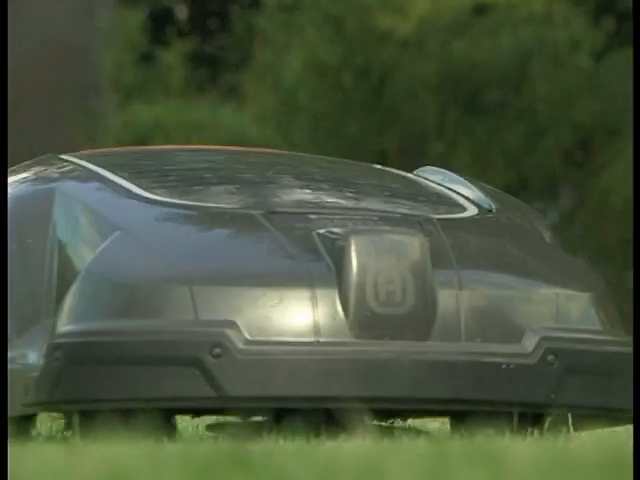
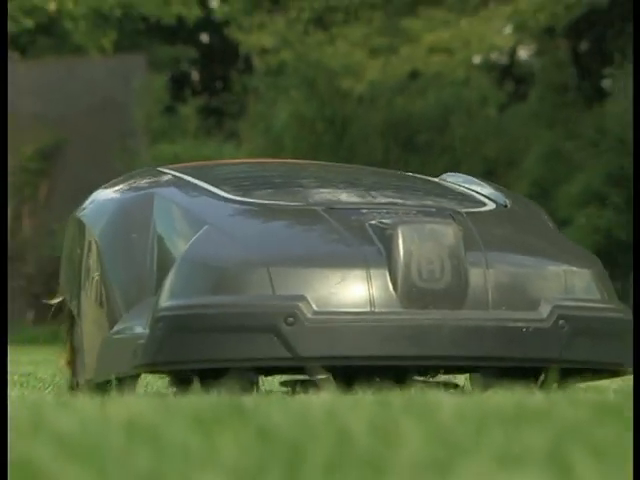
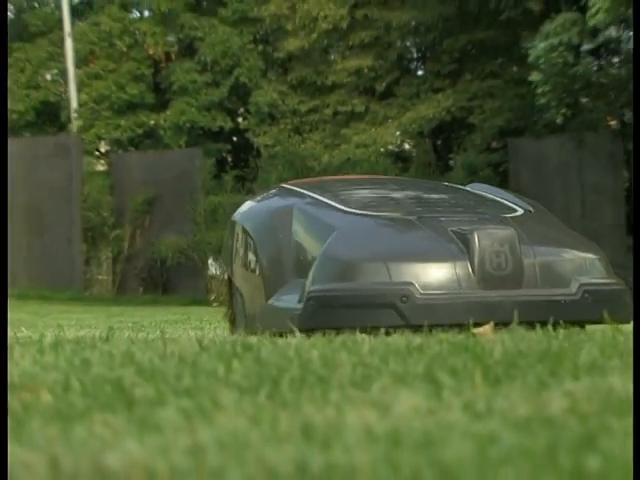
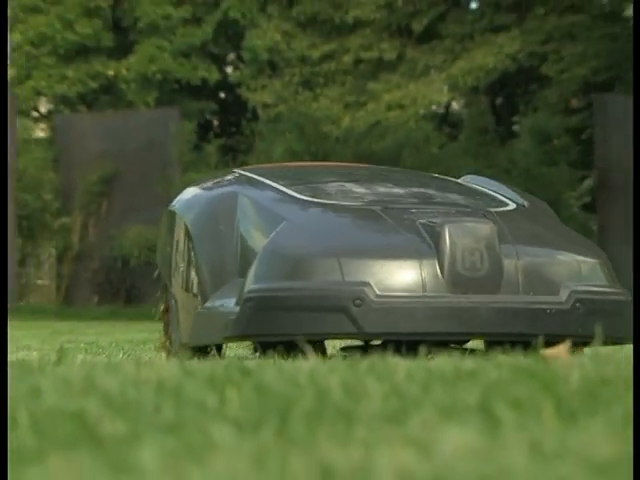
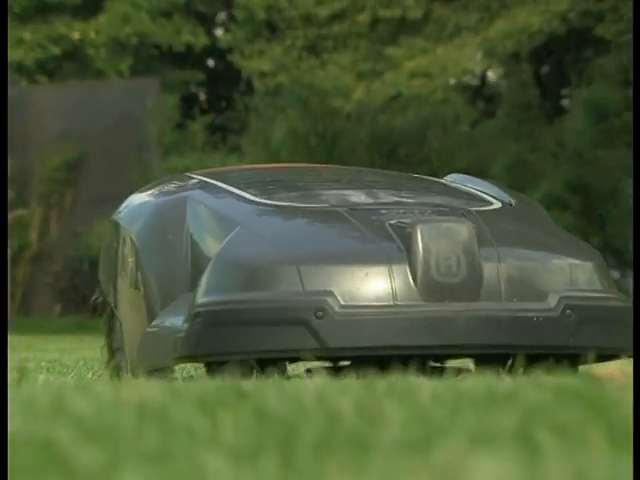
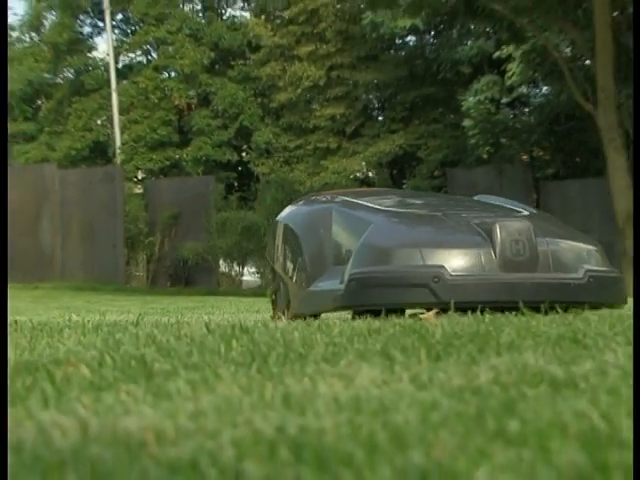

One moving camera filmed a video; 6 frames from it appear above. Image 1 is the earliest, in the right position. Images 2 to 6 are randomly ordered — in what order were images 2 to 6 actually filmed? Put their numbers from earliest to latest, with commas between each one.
2, 5, 4, 3, 6
